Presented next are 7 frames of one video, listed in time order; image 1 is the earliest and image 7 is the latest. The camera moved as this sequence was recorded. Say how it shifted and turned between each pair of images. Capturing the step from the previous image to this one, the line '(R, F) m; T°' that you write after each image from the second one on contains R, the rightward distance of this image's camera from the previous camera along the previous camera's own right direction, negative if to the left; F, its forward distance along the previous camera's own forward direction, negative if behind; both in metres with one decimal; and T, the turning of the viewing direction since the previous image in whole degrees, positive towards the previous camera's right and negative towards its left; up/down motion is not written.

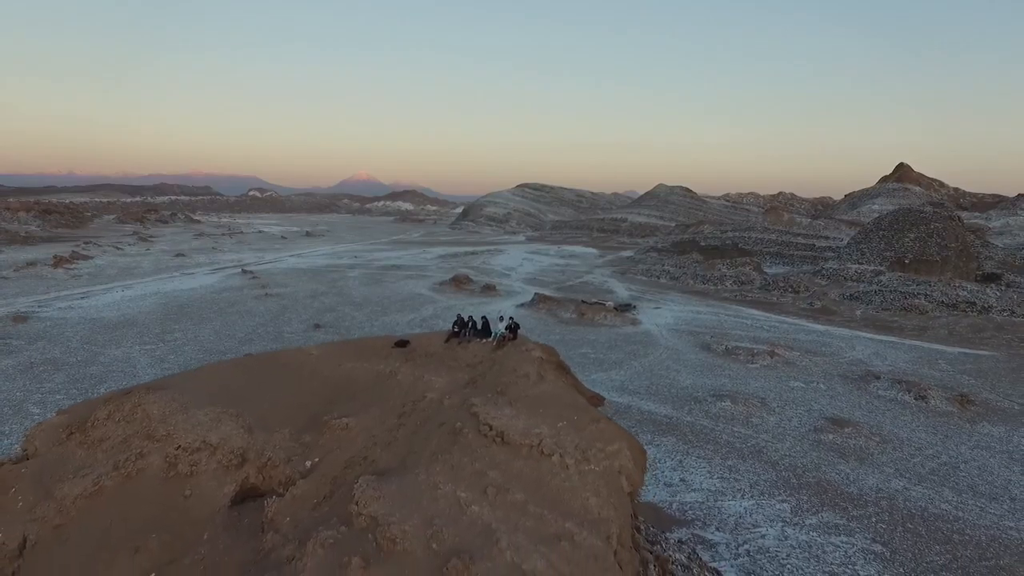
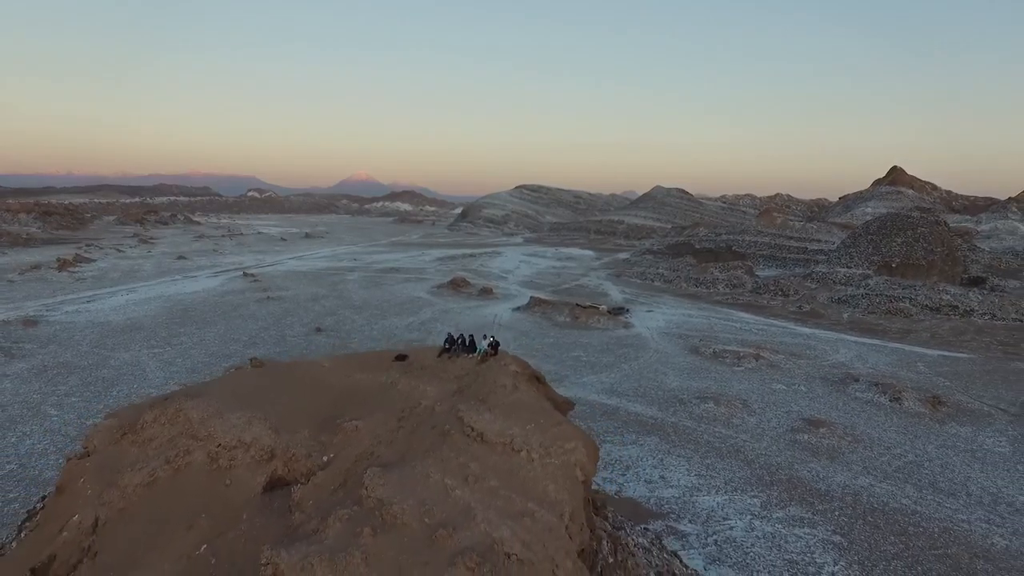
(+0.1, -0.4) m; 0°
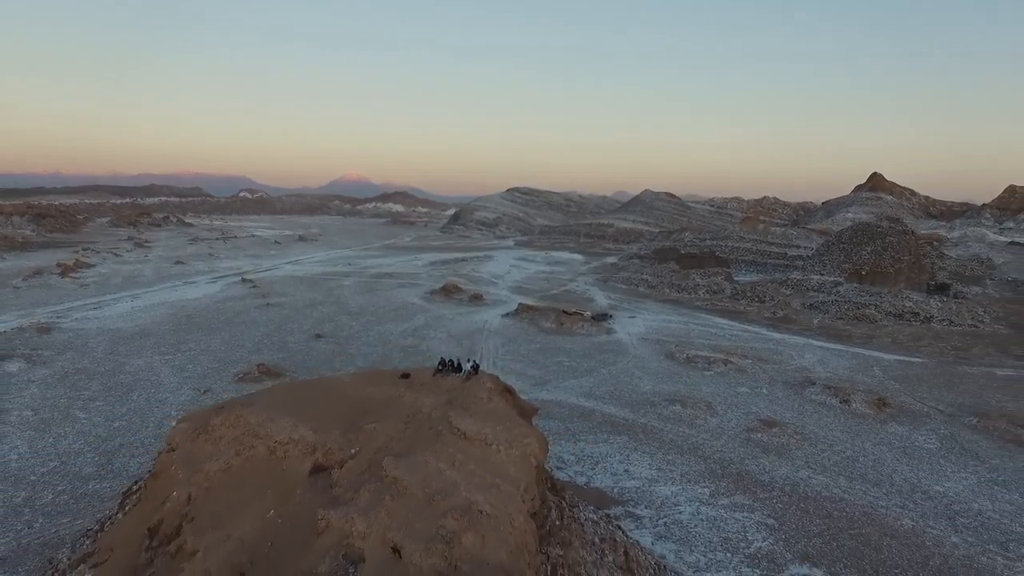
(+0.1, -0.9) m; +1°
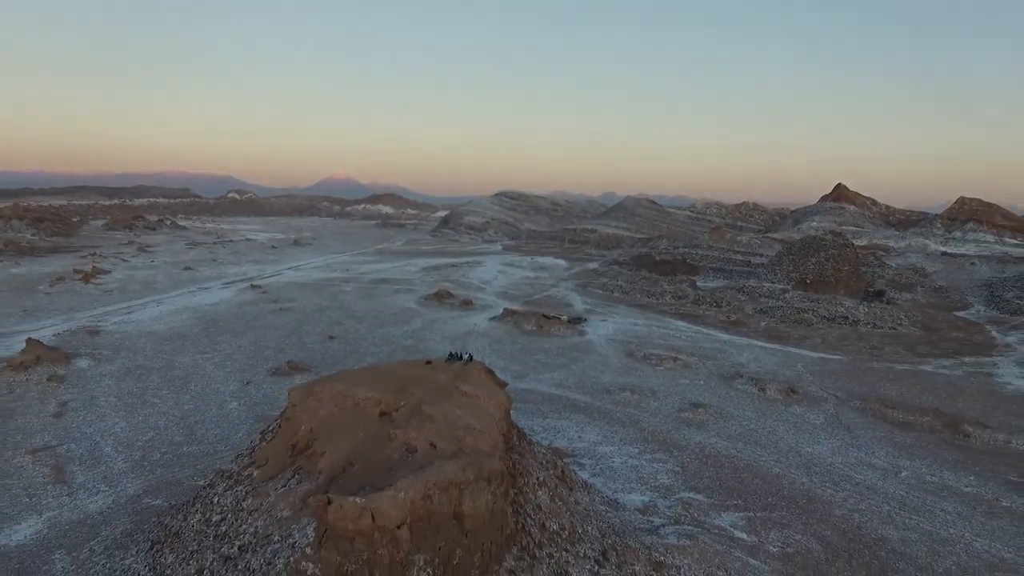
(+0.1, -2.5) m; +1°
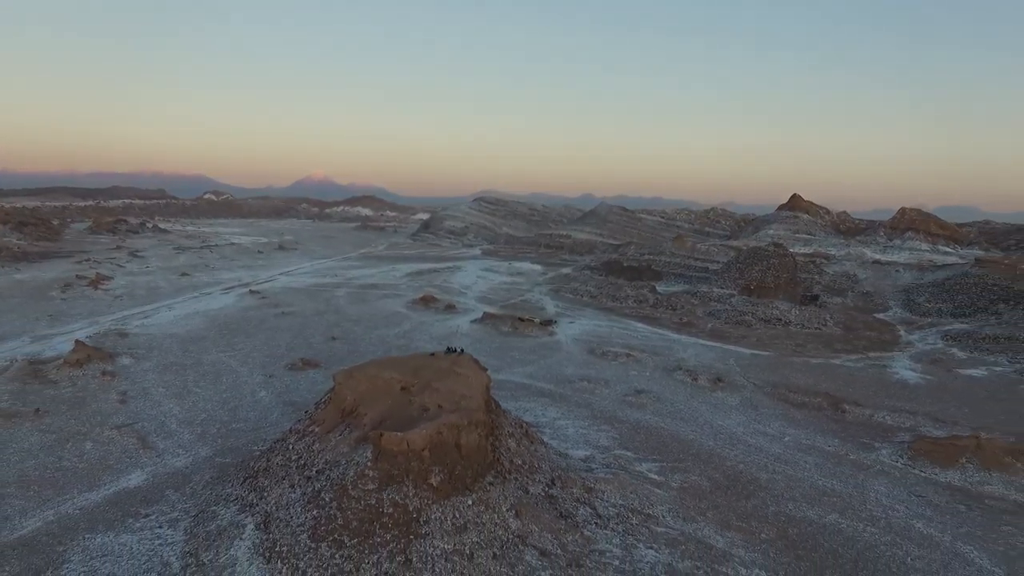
(0.0, -2.7) m; +2°
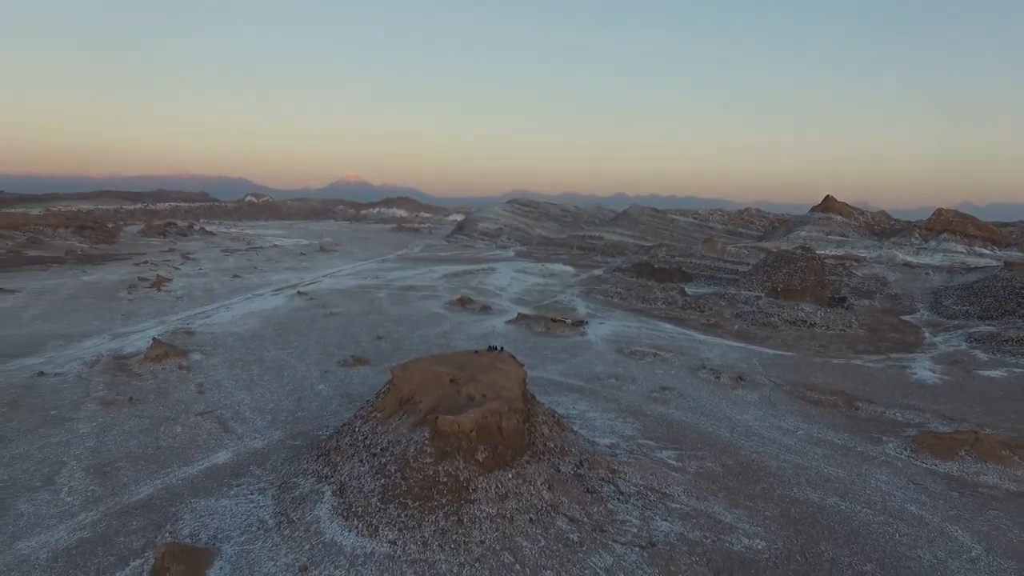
(0.0, -1.3) m; -3°
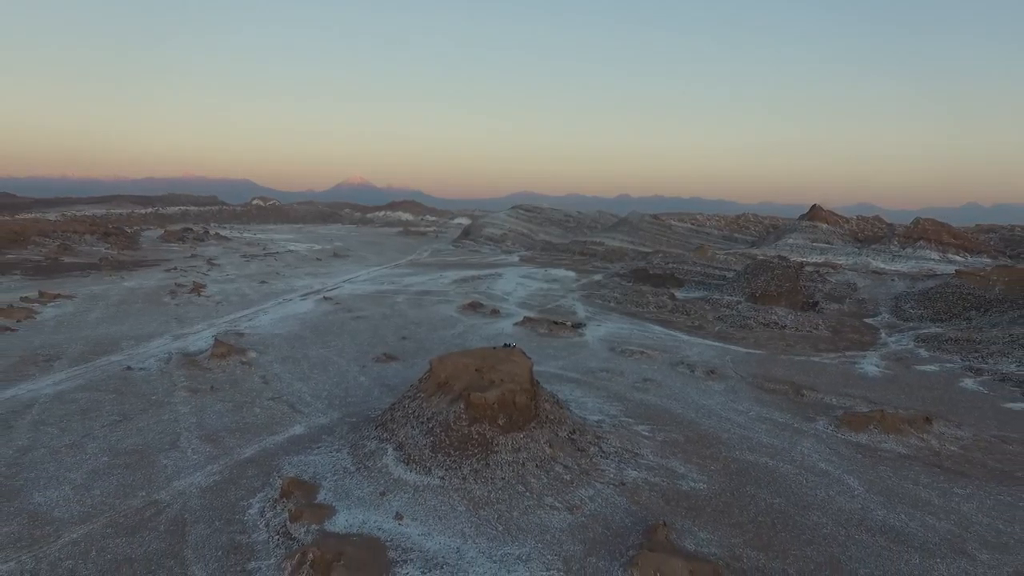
(-0.1, -3.2) m; 0°
